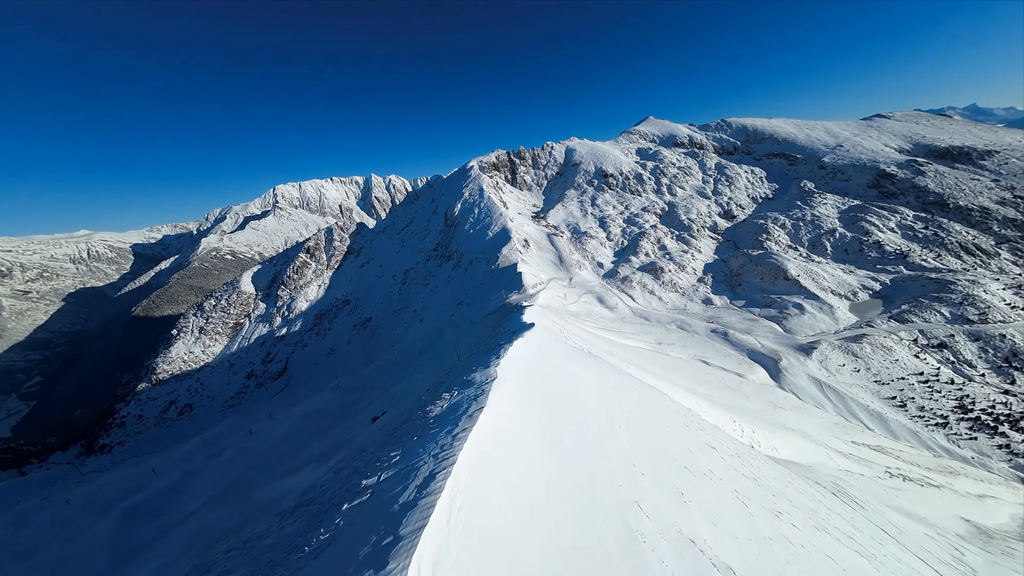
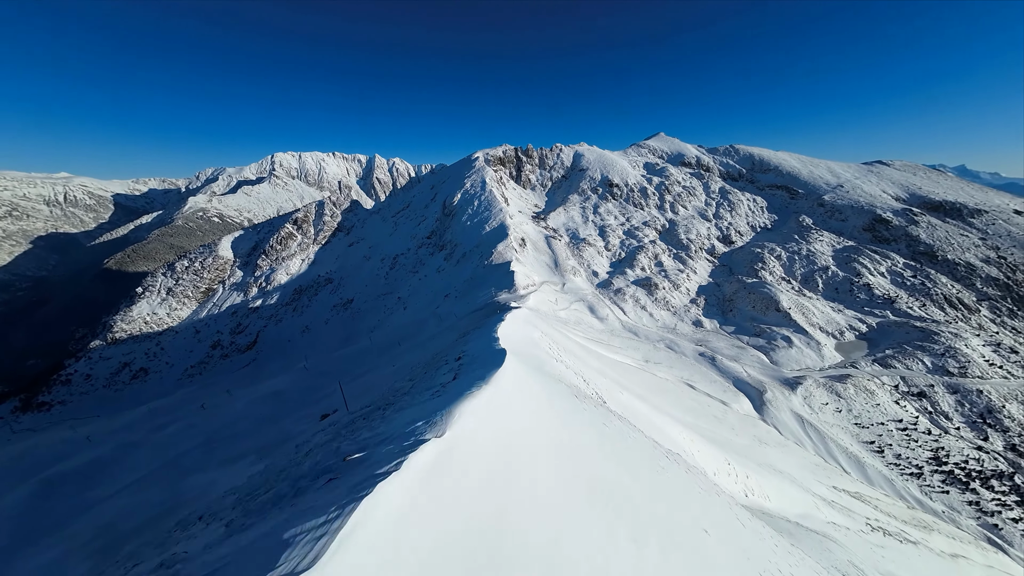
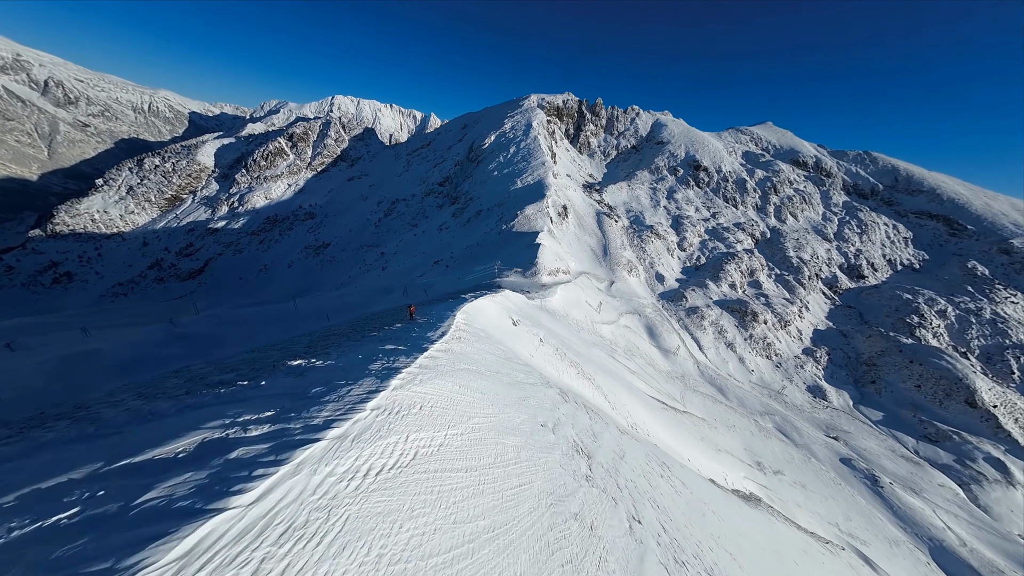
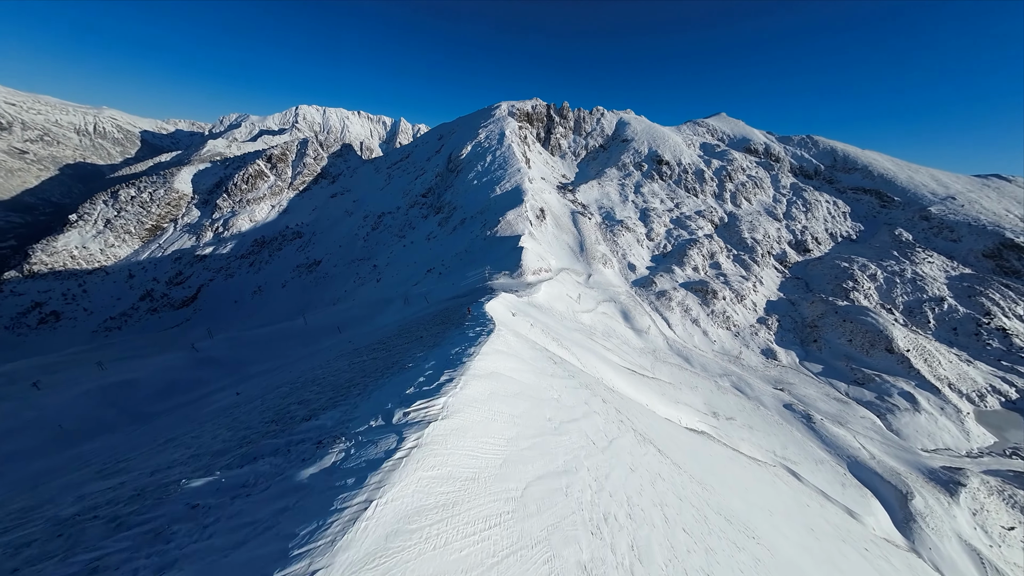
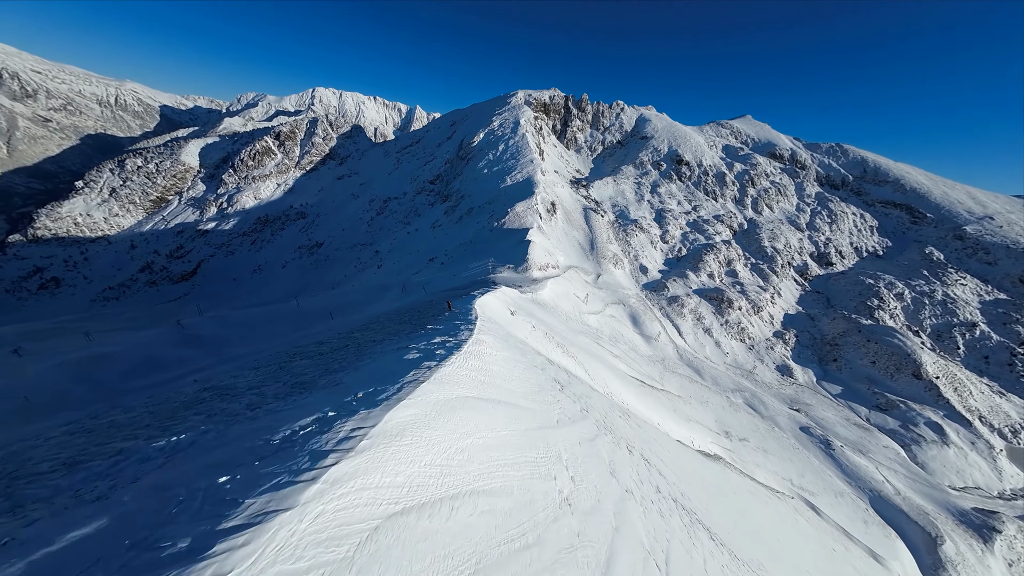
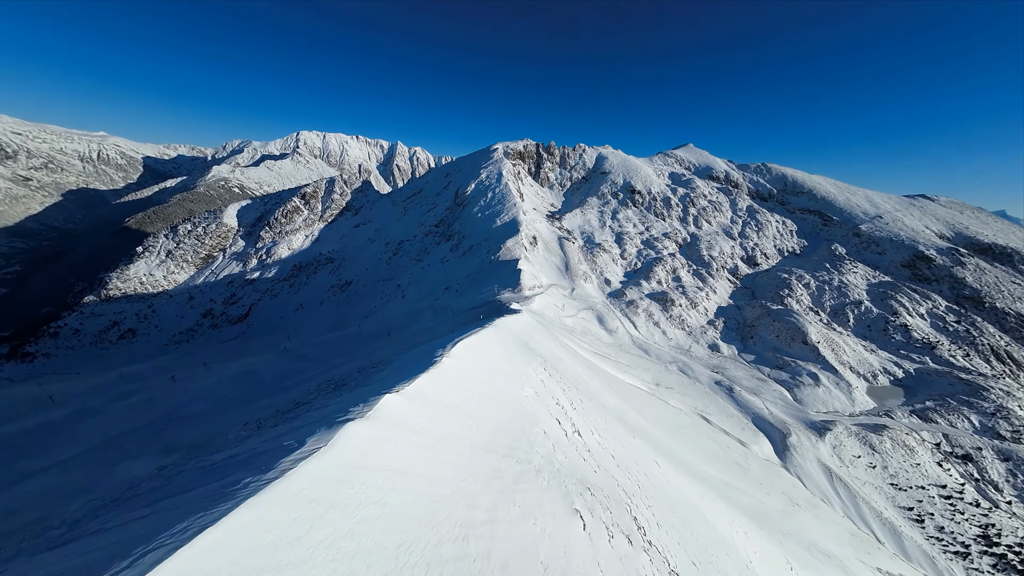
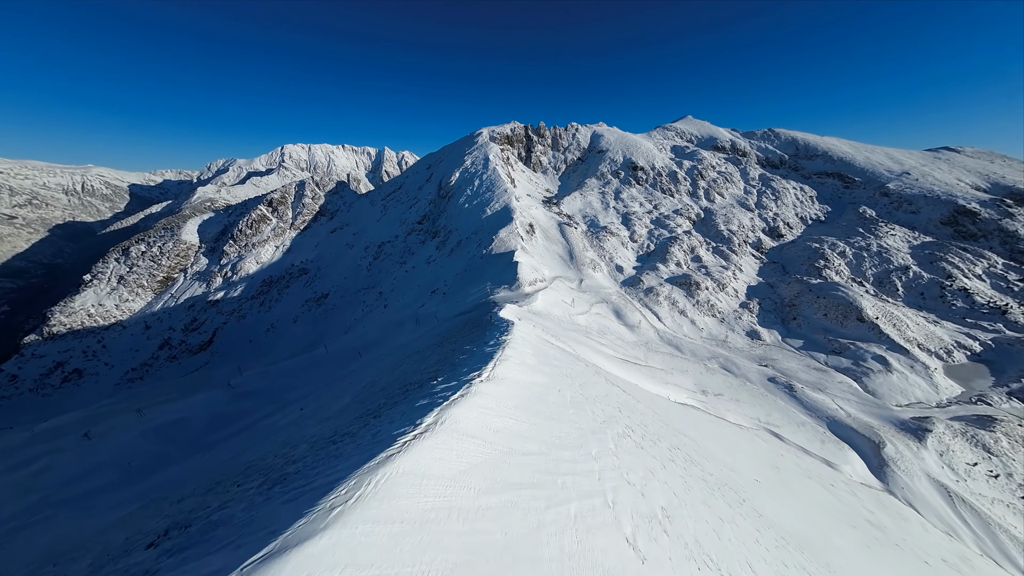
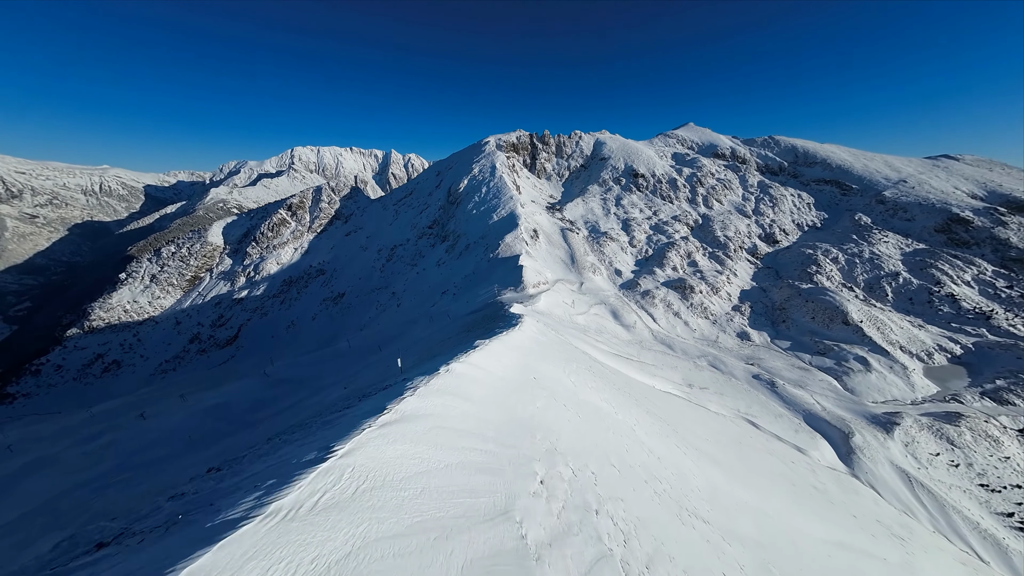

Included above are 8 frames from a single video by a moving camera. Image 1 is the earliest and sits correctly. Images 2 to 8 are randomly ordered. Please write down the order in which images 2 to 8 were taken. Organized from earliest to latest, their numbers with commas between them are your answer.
2, 6, 8, 7, 4, 5, 3
